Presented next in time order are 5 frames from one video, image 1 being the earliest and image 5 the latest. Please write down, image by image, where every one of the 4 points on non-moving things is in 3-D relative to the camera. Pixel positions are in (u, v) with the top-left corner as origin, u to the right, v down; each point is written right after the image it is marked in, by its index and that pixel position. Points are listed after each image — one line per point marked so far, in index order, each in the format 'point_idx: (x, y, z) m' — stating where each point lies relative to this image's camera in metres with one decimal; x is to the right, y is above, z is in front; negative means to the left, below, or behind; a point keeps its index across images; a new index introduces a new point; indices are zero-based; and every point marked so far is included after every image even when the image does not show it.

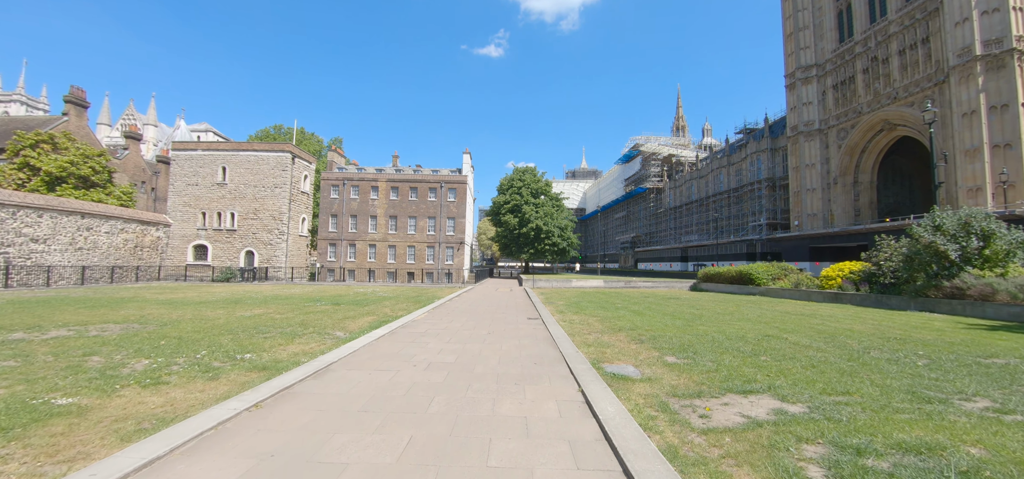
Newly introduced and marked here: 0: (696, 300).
0: (+8.6, -2.9, +17.1) m
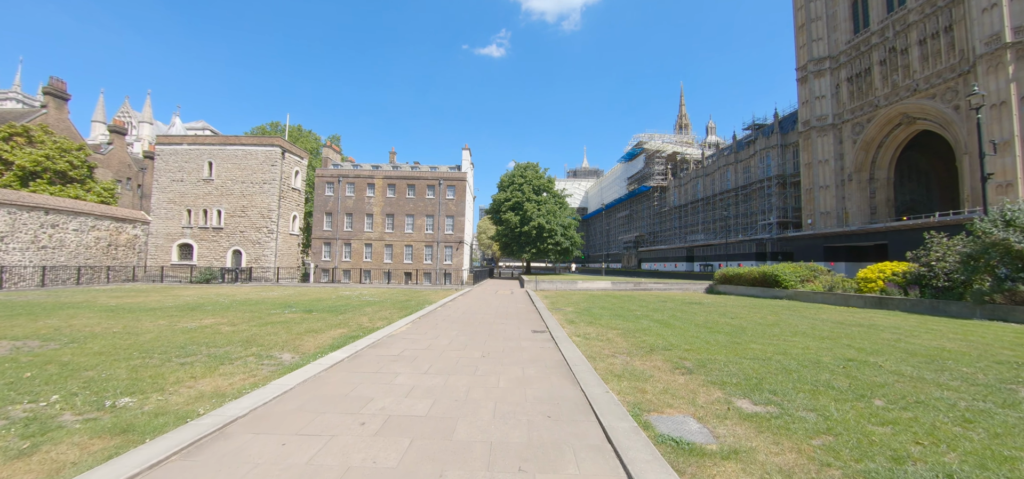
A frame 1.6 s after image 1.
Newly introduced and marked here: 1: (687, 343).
0: (+8.7, -2.8, +15.0) m
1: (+3.8, -2.3, +7.9) m
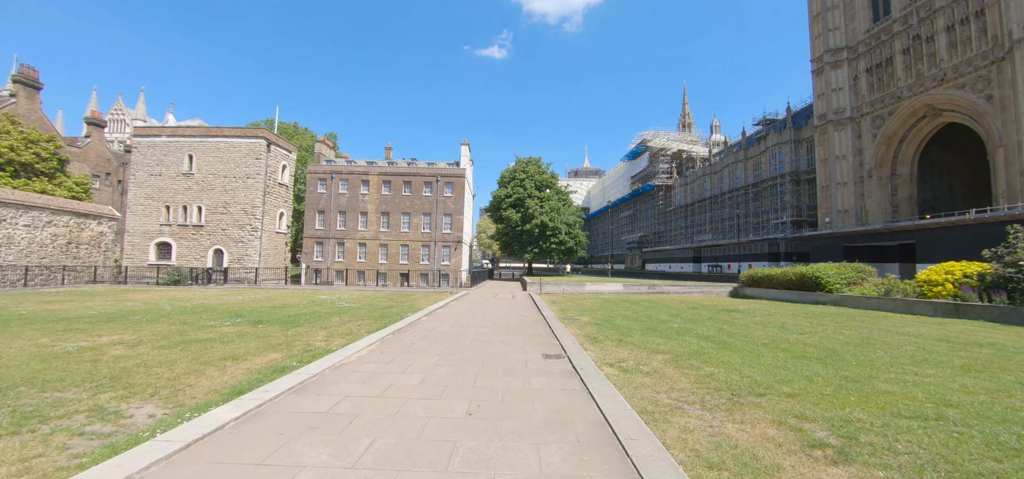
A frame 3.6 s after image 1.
0: (+8.7, -2.6, +12.3) m
1: (+3.9, -2.0, +5.3) m
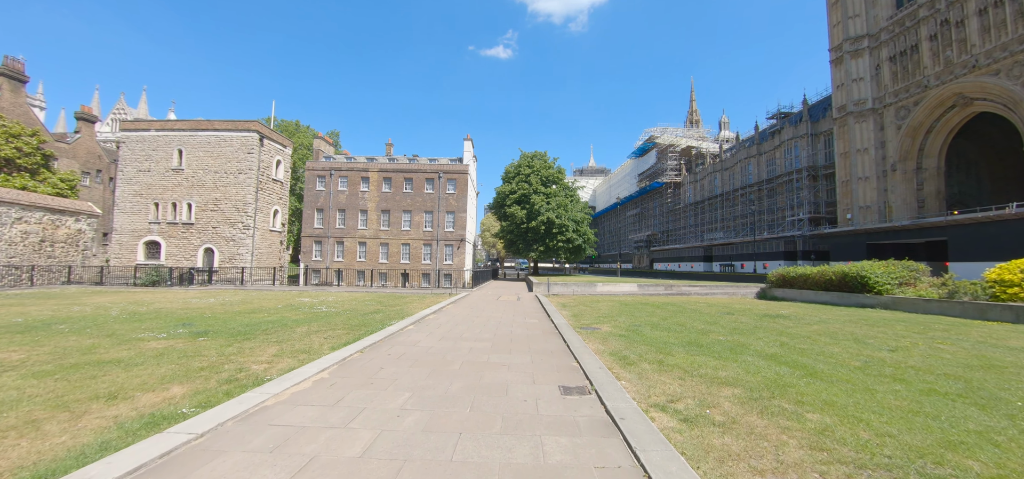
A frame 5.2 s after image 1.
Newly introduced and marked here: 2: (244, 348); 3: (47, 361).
0: (+8.9, -2.4, +10.3) m
1: (+3.9, -1.8, +3.3) m
2: (-5.0, -2.0, +6.8) m
3: (-7.4, -1.9, +5.9) m
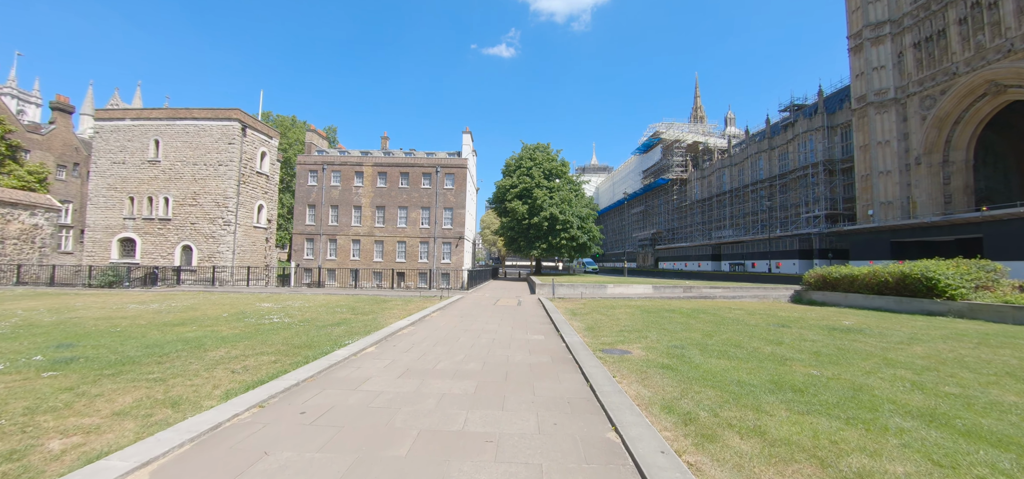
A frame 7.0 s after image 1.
0: (+8.8, -2.2, +7.8) m
1: (+3.8, -1.7, +0.8) m
2: (-5.0, -1.8, +4.4) m
3: (-7.5, -1.8, +3.5) m
